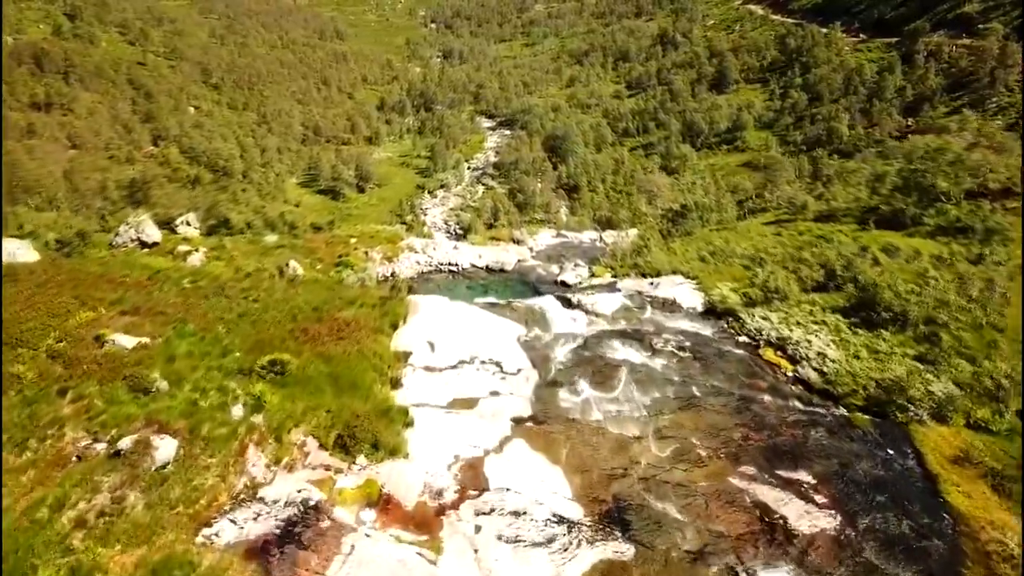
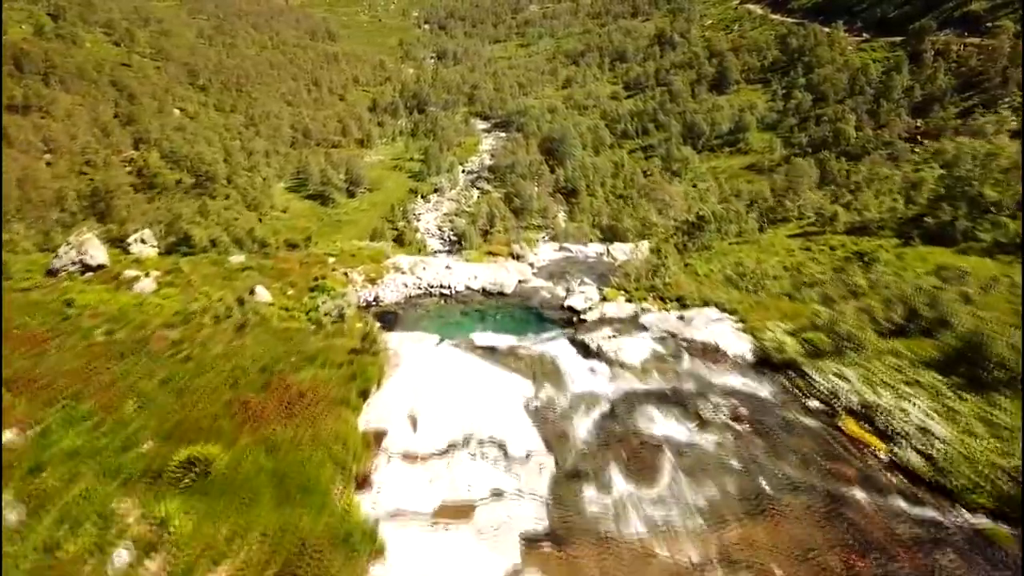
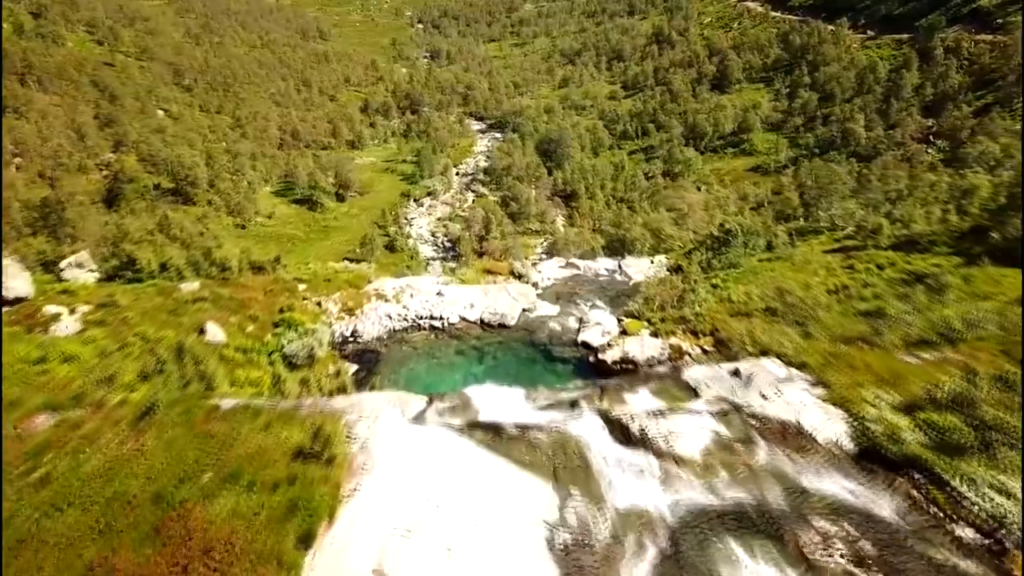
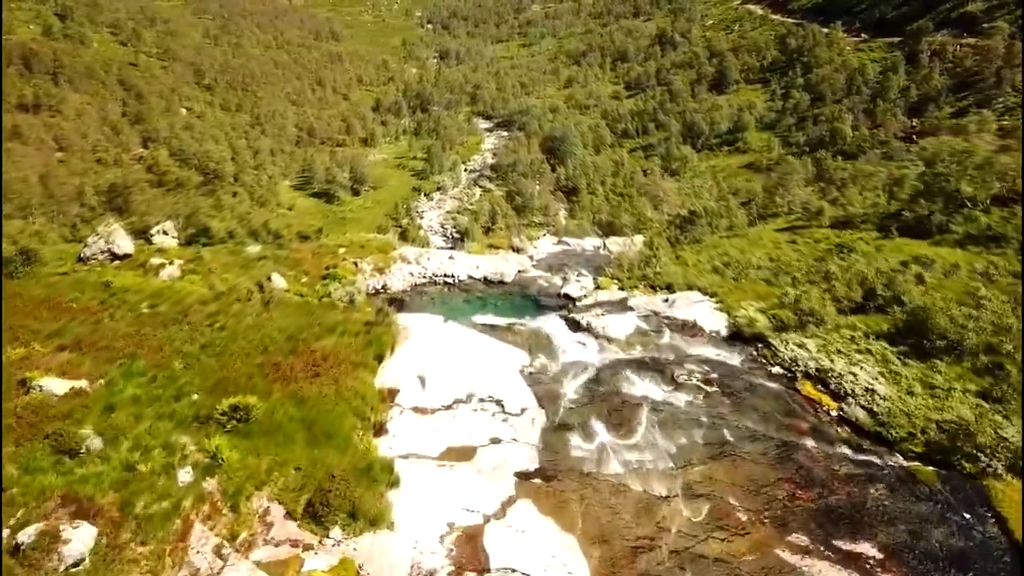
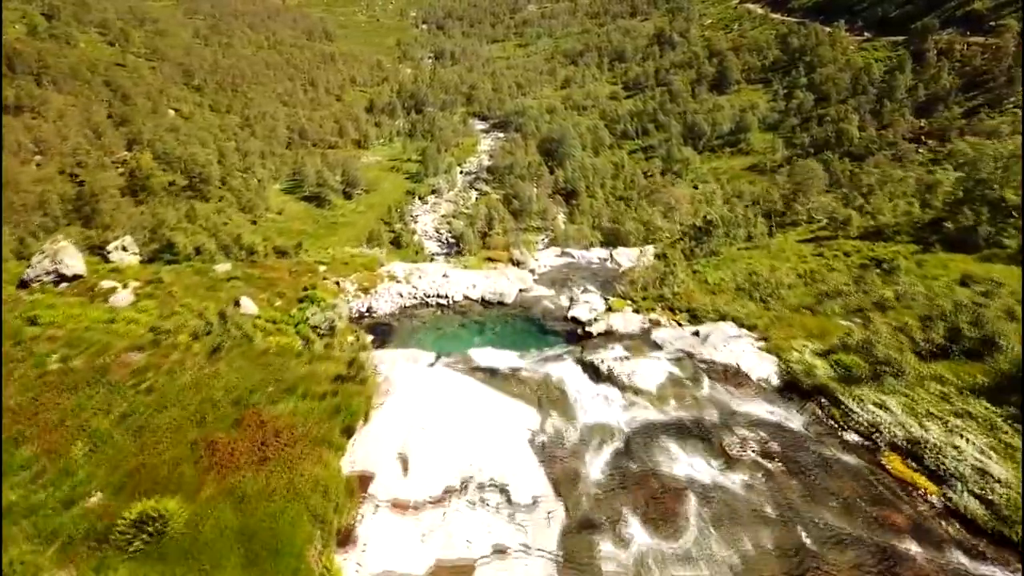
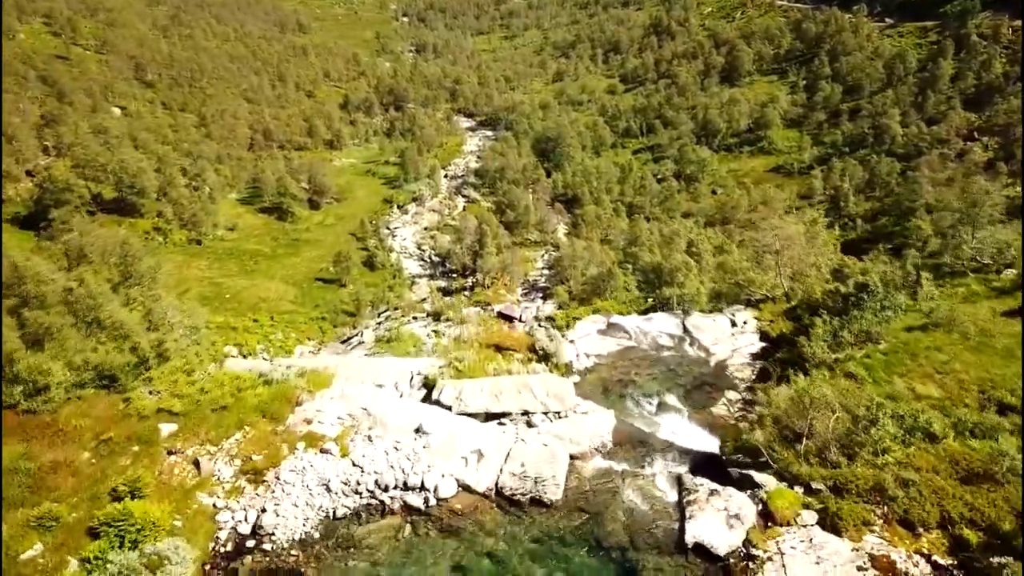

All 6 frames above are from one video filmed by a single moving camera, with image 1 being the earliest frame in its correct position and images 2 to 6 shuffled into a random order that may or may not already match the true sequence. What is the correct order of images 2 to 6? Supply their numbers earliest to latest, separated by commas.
4, 2, 5, 3, 6
